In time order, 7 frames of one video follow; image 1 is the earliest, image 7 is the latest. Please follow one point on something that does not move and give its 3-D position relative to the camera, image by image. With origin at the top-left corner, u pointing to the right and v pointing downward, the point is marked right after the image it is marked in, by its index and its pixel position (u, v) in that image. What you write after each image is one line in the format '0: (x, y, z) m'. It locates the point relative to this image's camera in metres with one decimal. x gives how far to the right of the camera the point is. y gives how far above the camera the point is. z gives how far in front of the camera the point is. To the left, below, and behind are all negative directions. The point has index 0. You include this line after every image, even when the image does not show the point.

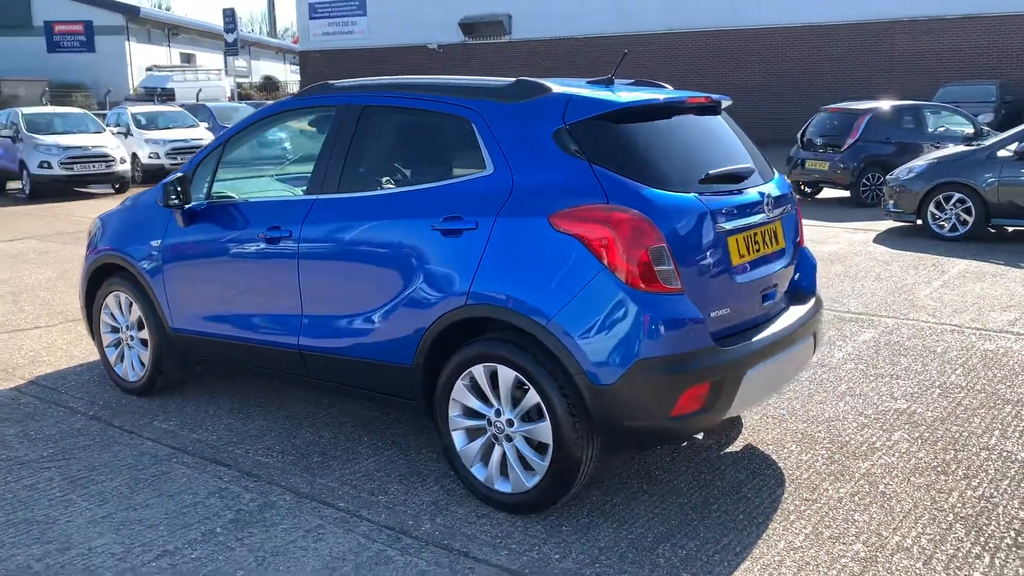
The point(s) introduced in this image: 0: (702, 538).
0: (+0.7, -0.9, +3.4) m
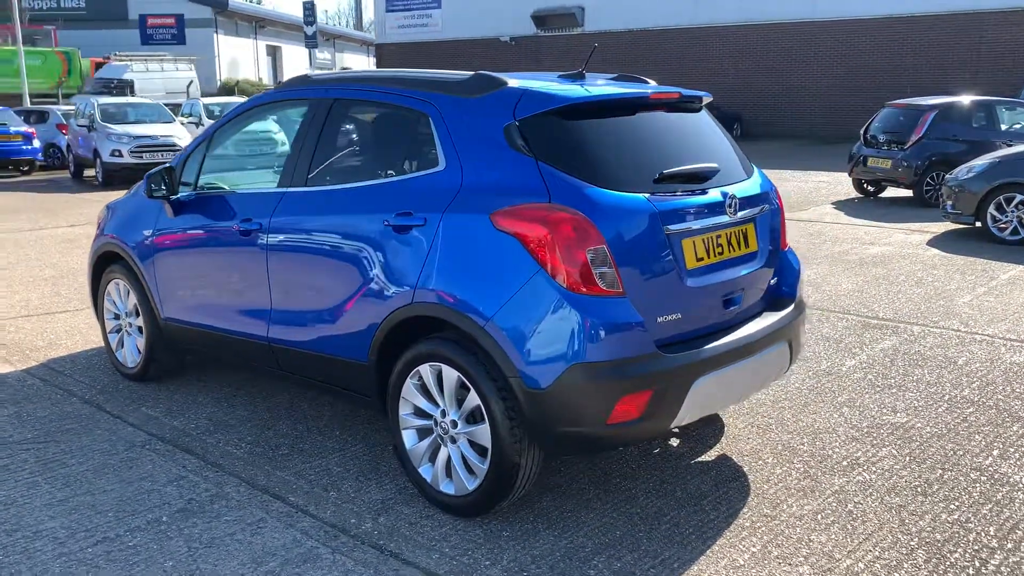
0: (+0.5, -0.9, +3.2) m
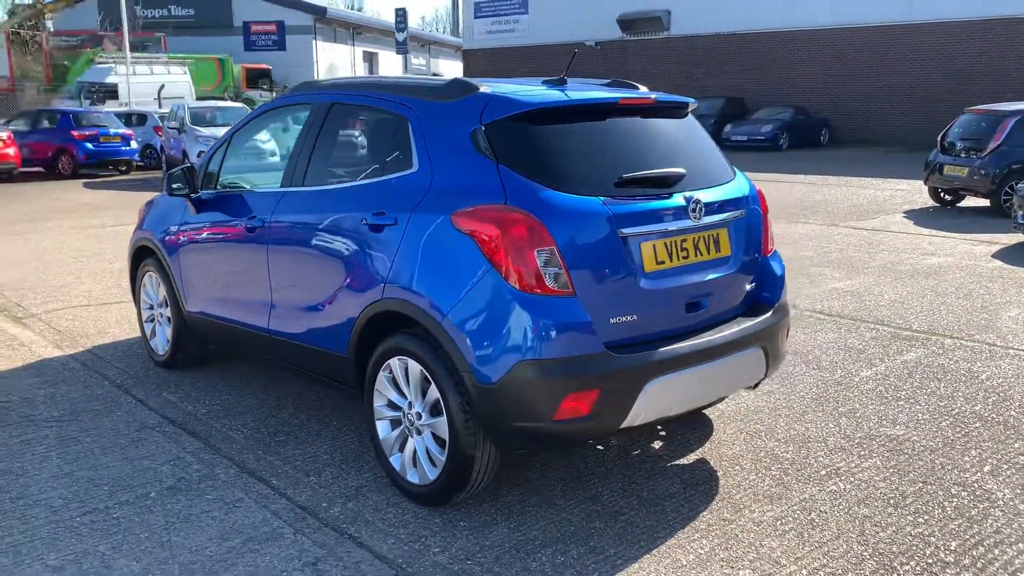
0: (+0.3, -1.0, +3.3) m
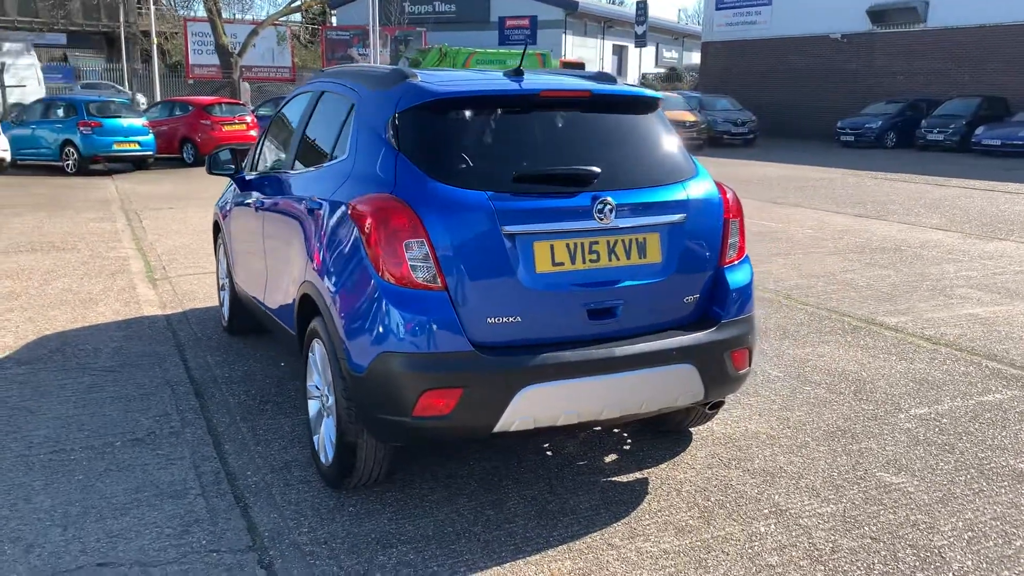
0: (-0.2, -0.9, +3.2) m
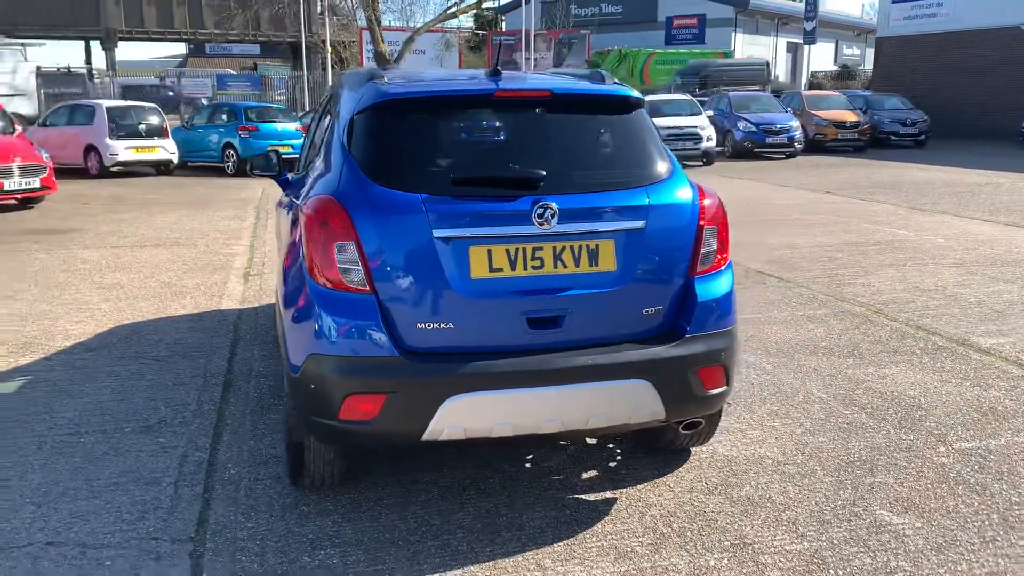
0: (-0.5, -1.0, +3.2) m
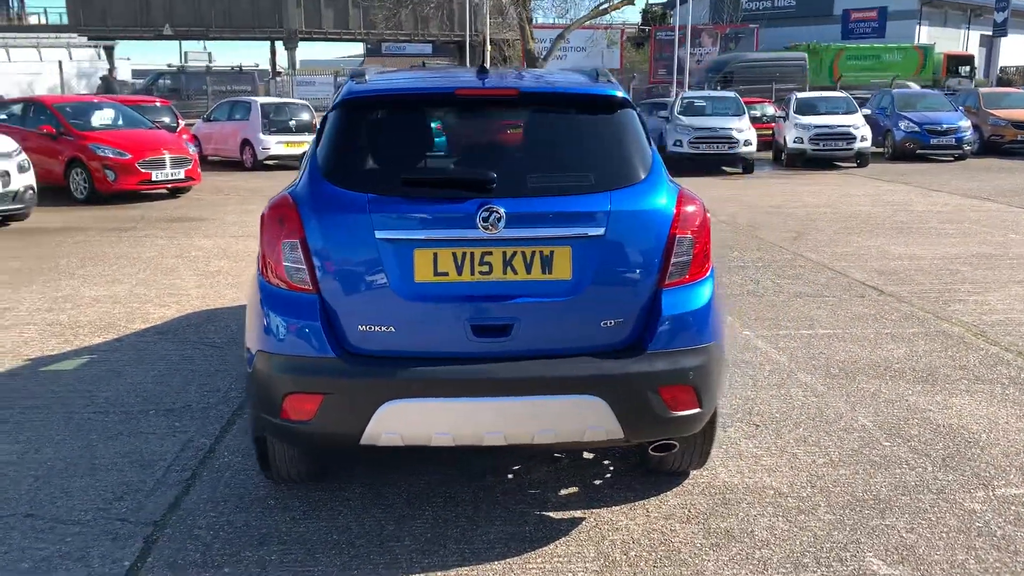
0: (-0.7, -0.9, +3.2) m
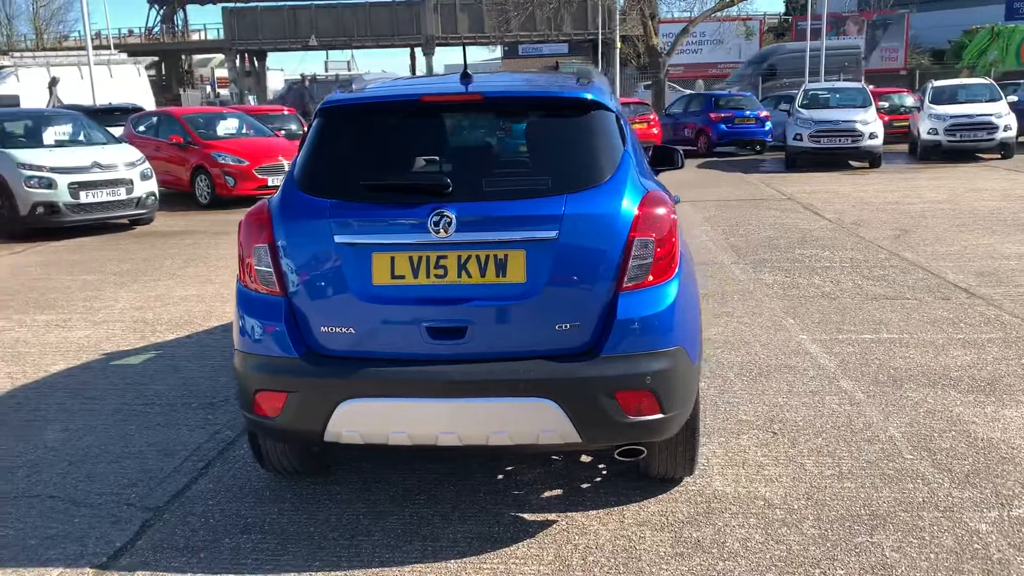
0: (-0.8, -1.0, +3.3) m
